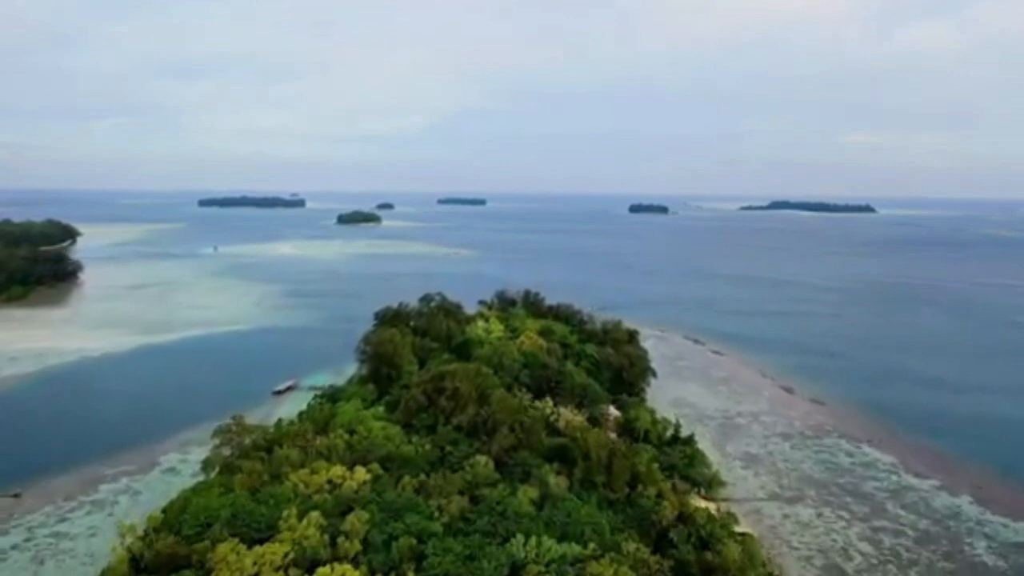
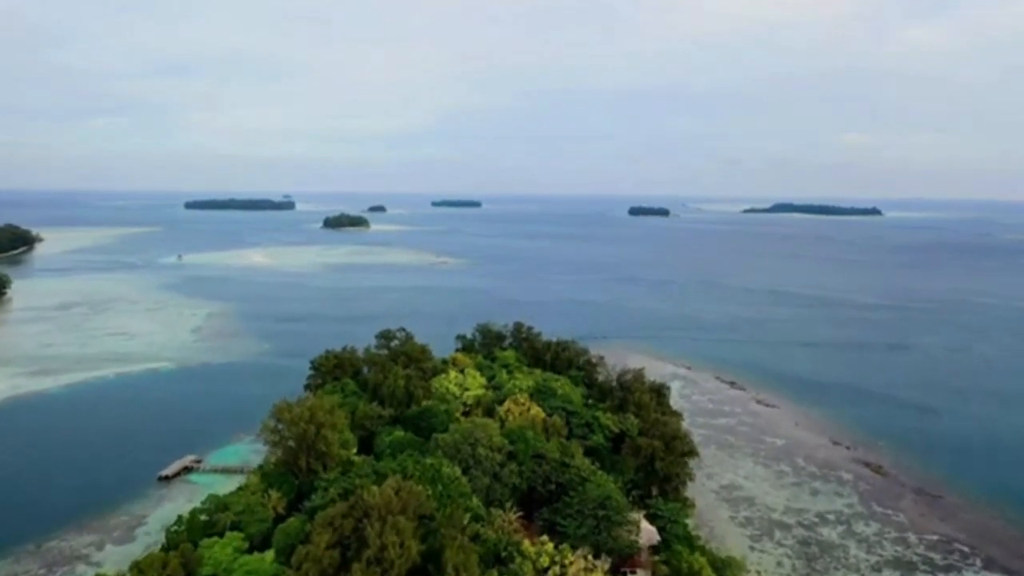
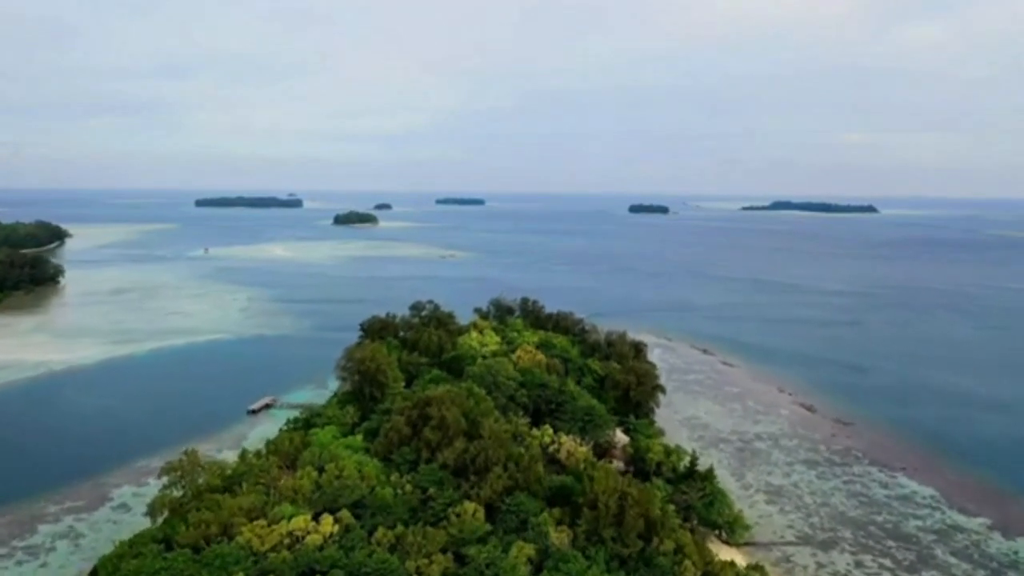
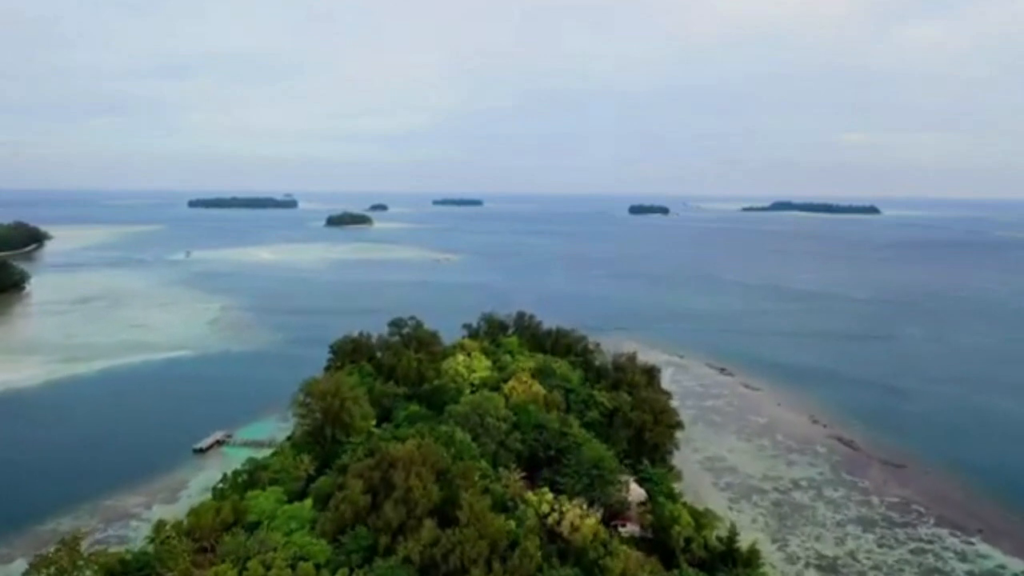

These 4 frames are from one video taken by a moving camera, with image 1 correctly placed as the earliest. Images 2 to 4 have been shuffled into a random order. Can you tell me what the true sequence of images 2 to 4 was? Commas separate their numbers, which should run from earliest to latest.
3, 4, 2
